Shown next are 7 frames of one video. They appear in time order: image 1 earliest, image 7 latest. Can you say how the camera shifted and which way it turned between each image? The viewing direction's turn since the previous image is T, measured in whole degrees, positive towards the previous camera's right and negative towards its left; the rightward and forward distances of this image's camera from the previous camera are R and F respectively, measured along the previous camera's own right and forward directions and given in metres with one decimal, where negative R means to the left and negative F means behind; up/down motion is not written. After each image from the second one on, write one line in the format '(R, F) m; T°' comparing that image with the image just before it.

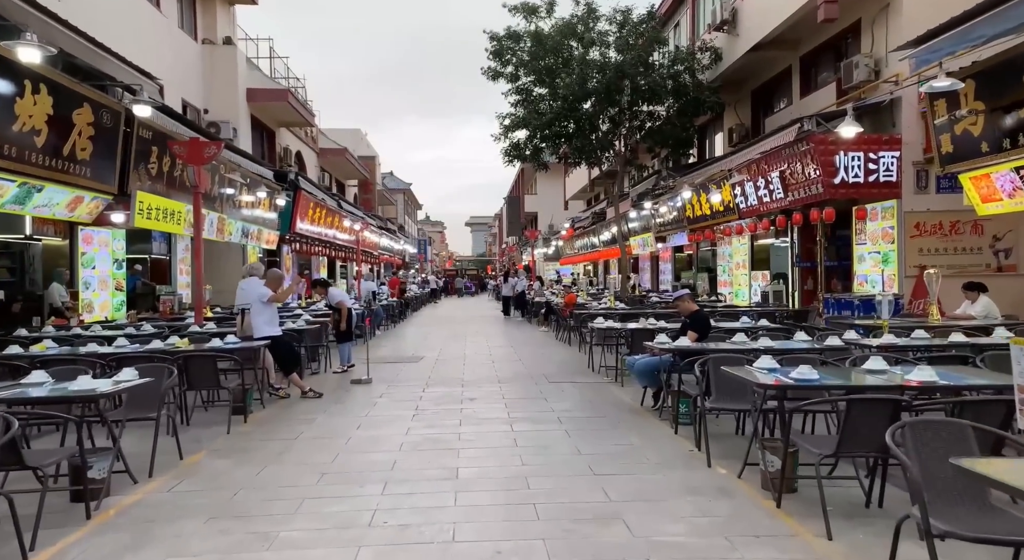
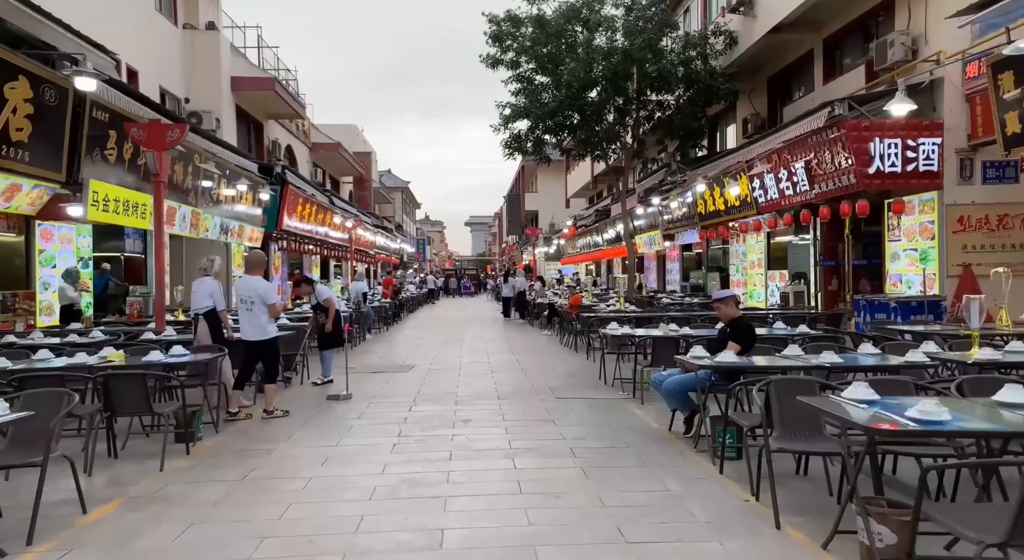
(0.0, +1.2) m; 0°
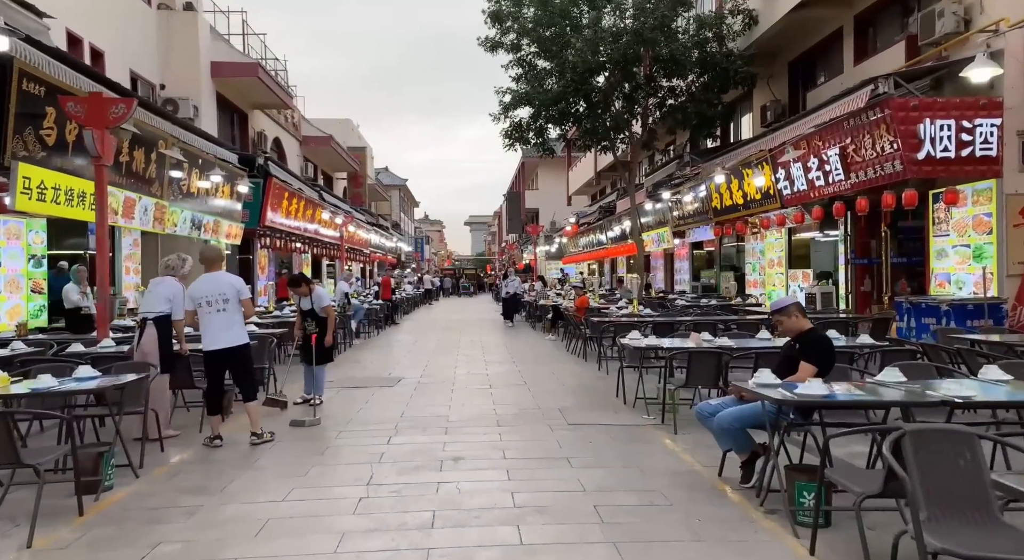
(0.0, +1.4) m; 0°
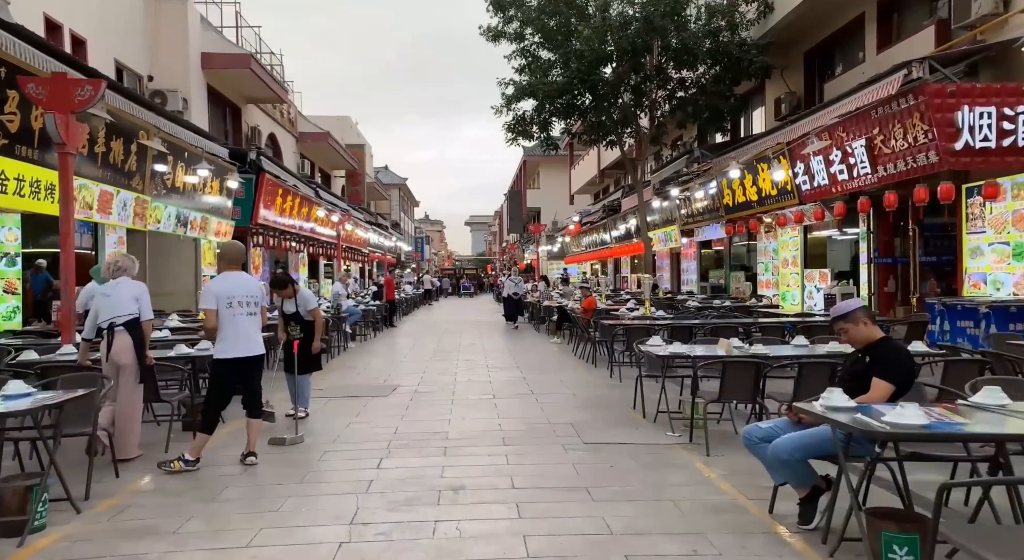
(-0.1, +0.8) m; 0°
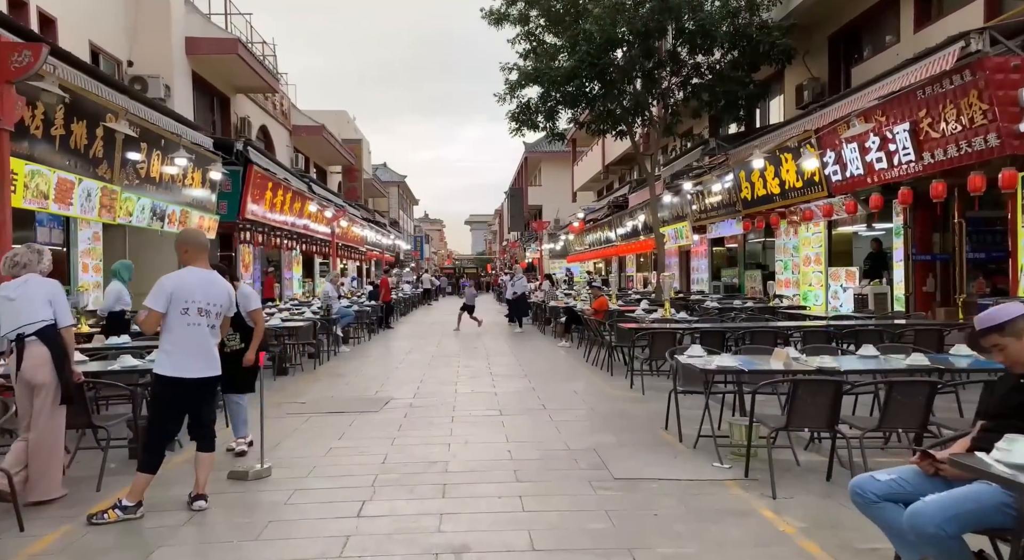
(-0.1, +1.1) m; 0°
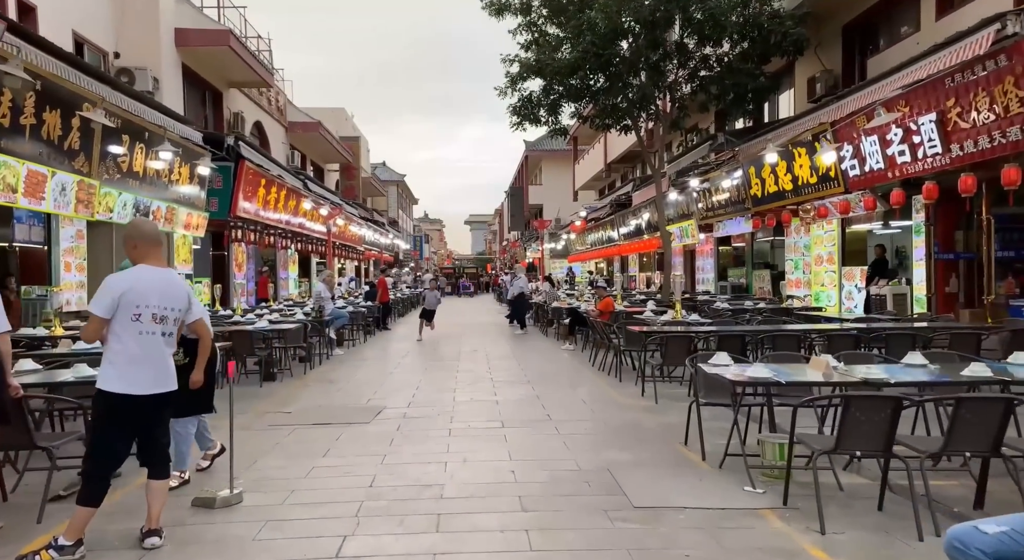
(0.0, +0.6) m; 0°
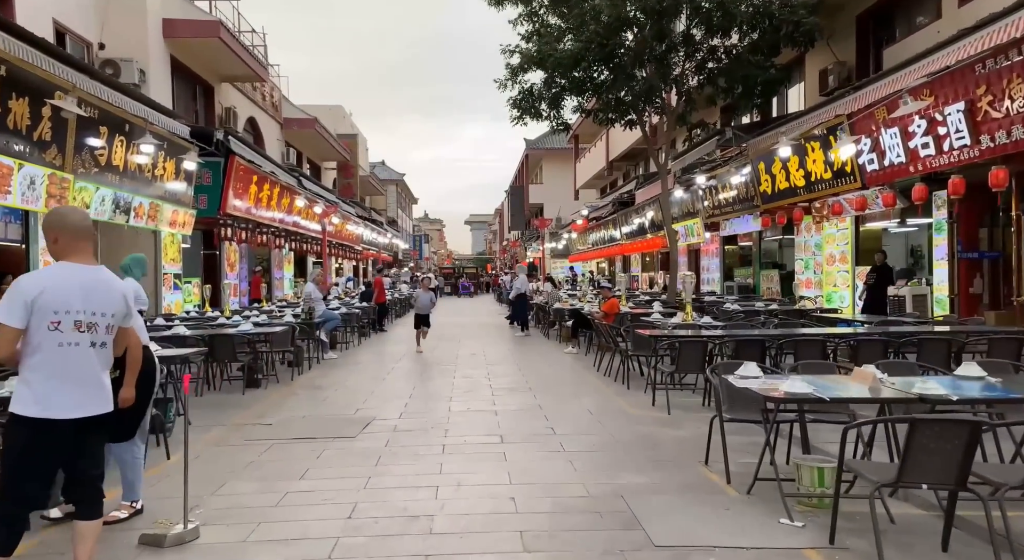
(0.0, +0.6) m; 0°
